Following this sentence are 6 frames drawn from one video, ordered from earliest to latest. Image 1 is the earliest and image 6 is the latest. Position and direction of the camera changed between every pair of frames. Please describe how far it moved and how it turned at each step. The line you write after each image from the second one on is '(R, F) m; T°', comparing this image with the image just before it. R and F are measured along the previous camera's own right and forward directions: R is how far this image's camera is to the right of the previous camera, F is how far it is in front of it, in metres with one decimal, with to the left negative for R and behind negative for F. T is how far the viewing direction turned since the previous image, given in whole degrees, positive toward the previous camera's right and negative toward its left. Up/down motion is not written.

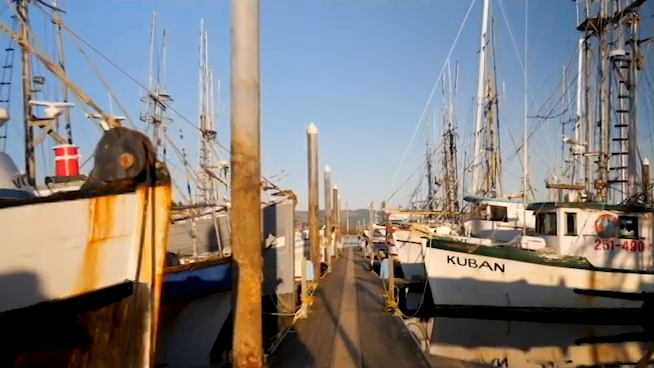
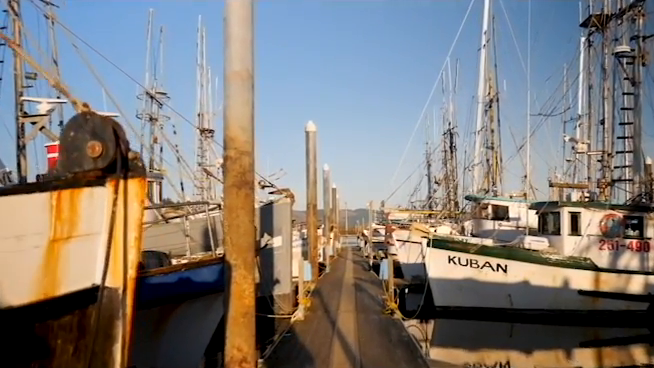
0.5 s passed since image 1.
(0.0, +0.3) m; 0°
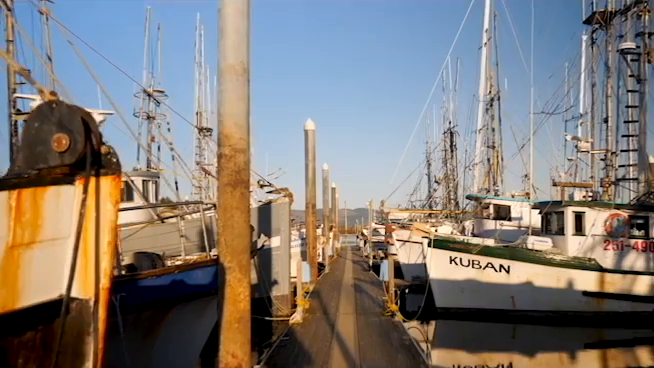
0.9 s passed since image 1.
(0.0, +0.2) m; 0°
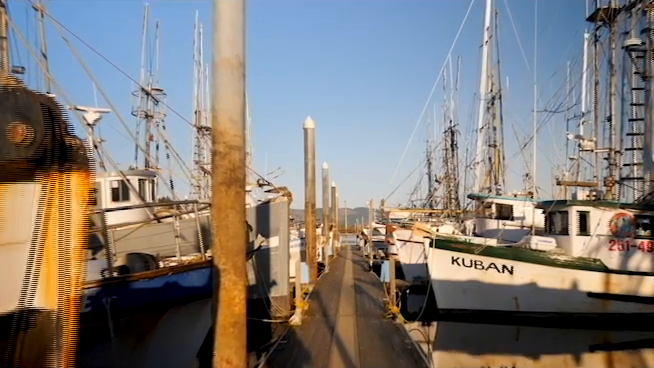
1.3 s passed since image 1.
(0.0, +0.2) m; 0°
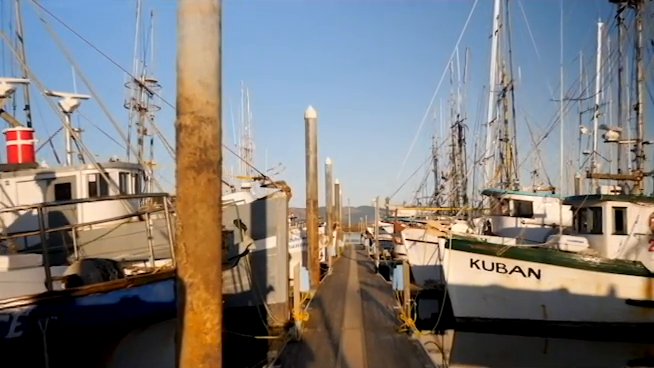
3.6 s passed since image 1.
(0.0, +1.2) m; 0°
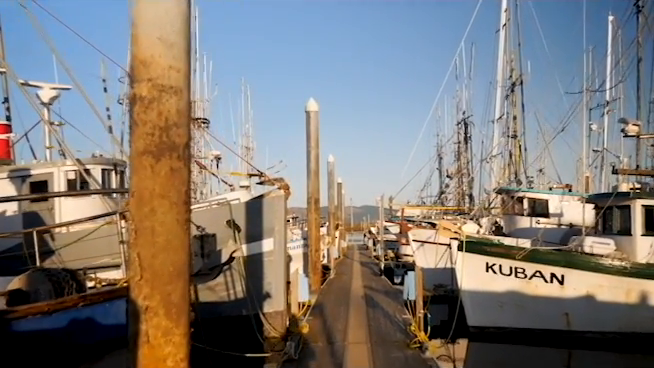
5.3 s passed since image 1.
(0.0, +0.9) m; 0°
